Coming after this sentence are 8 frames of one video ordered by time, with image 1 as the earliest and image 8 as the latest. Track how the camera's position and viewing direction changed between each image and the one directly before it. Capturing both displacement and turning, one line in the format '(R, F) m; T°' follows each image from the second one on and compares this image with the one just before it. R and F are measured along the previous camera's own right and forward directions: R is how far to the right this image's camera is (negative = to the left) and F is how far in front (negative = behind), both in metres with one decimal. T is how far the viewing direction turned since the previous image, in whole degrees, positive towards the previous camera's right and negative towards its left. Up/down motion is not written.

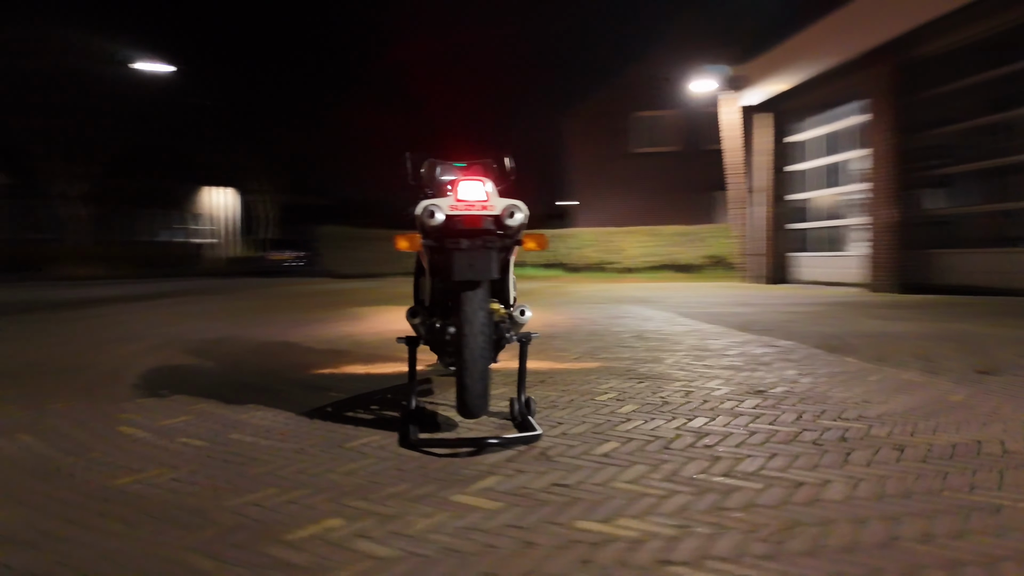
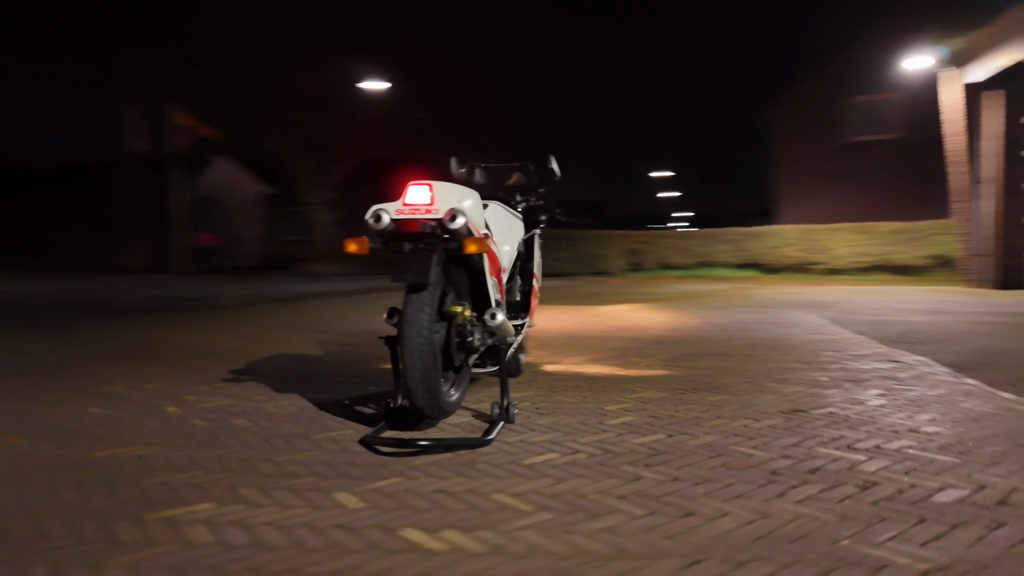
(+1.4, +0.3) m; -17°
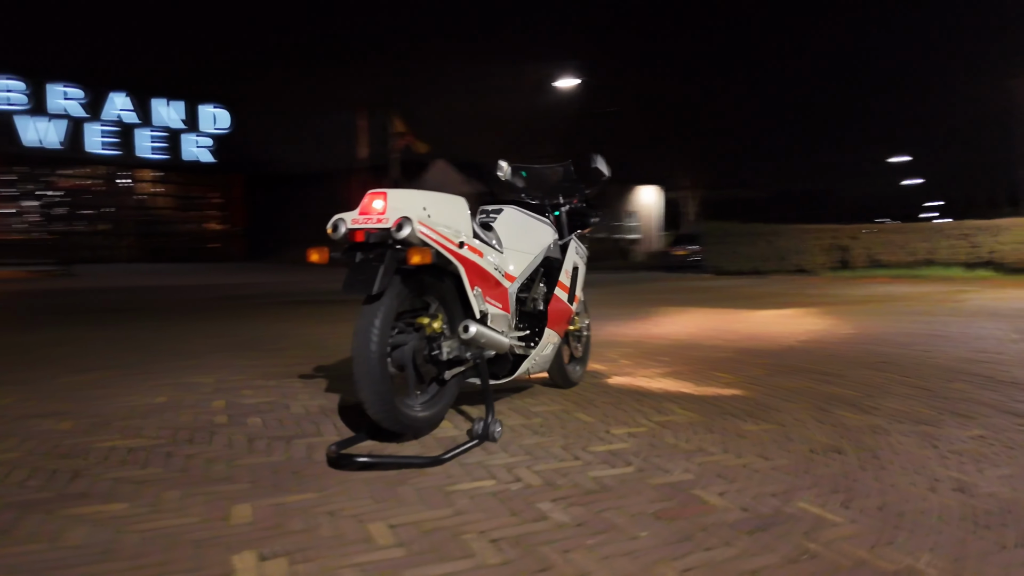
(+1.3, +0.4) m; -16°
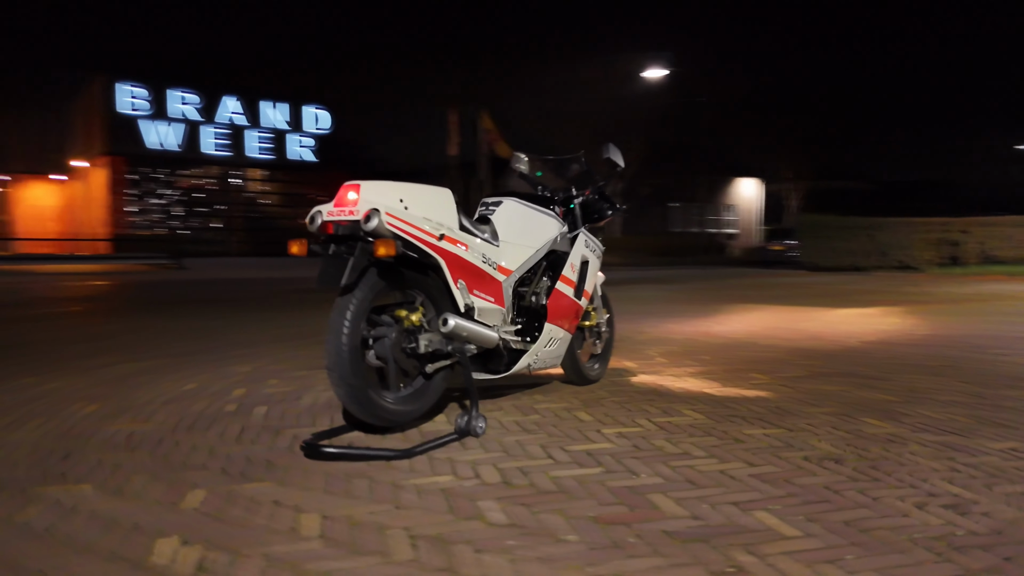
(+0.6, +0.1) m; -8°
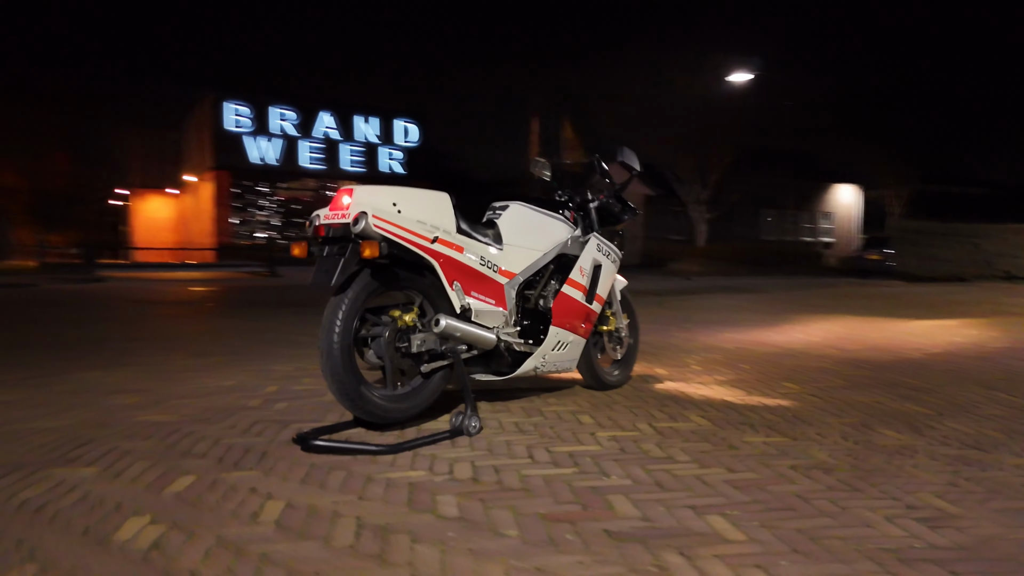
(+0.6, 0.0) m; -7°
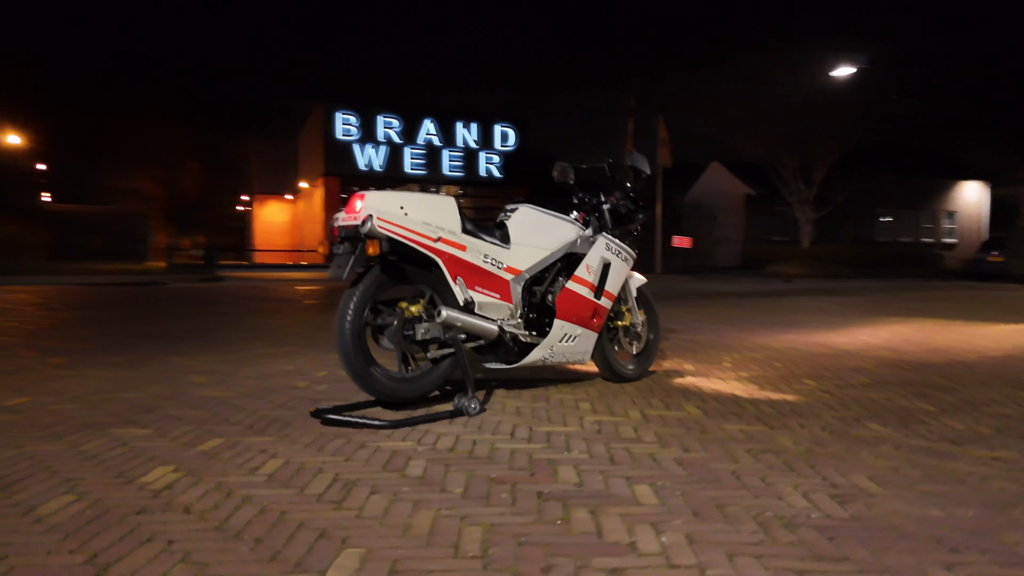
(+0.7, -0.4) m; -8°
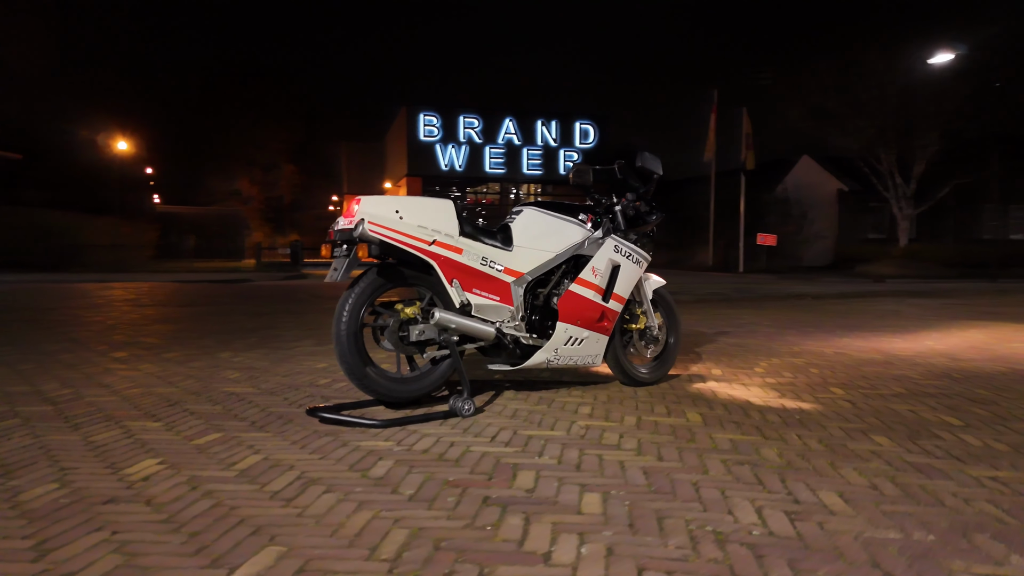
(+0.6, 0.0) m; -7°
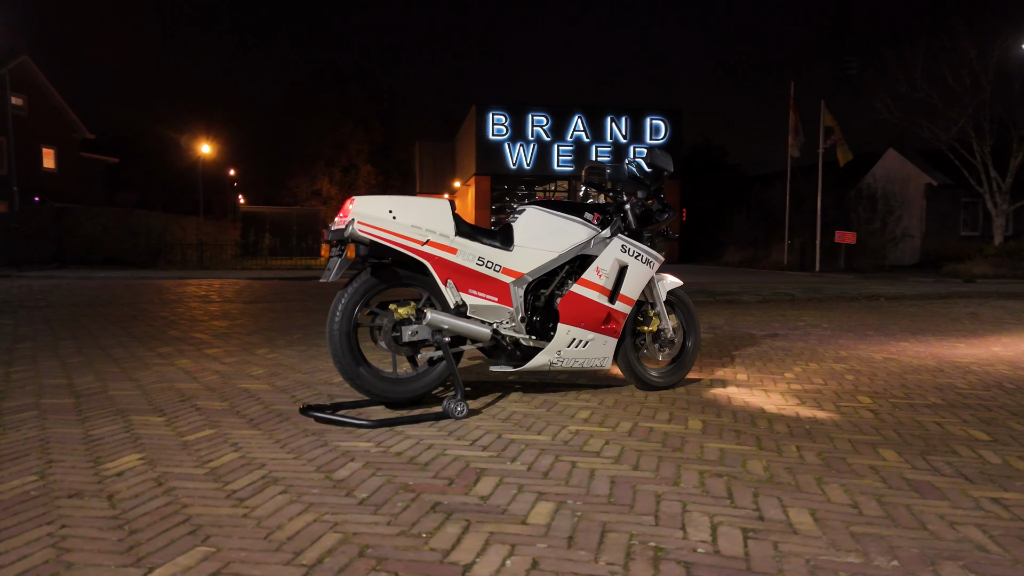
(+0.5, +0.1) m; -6°
